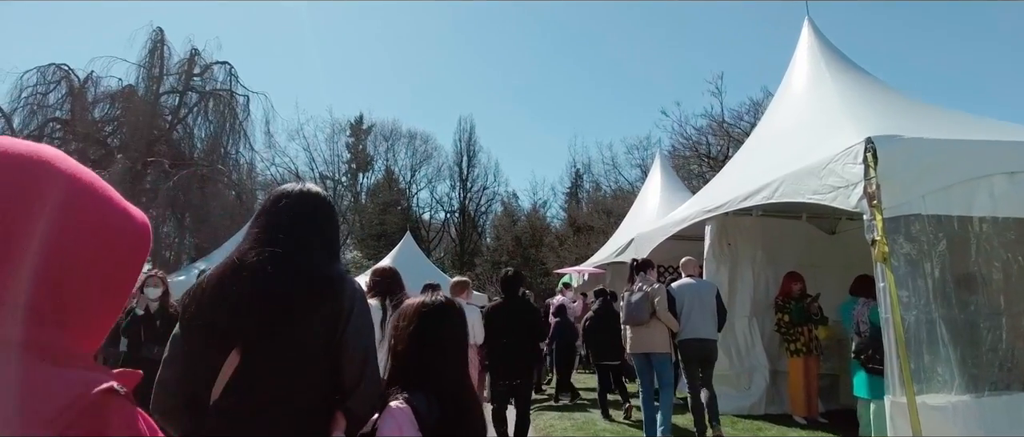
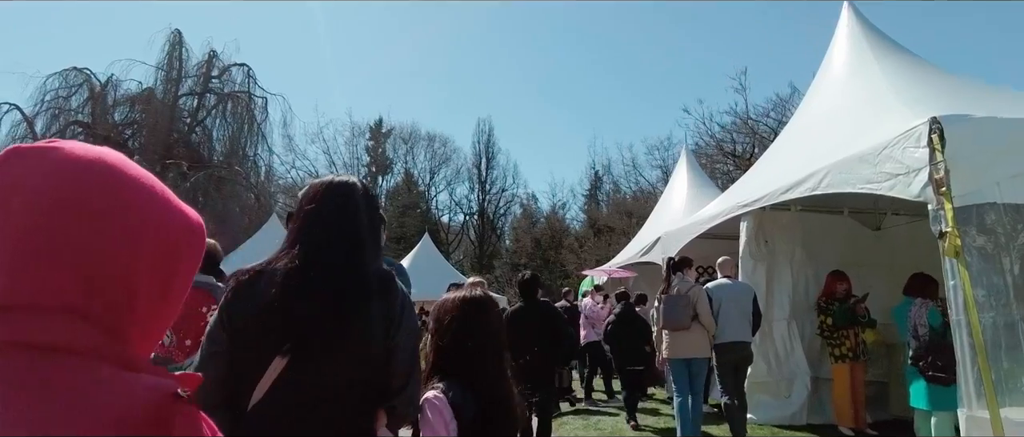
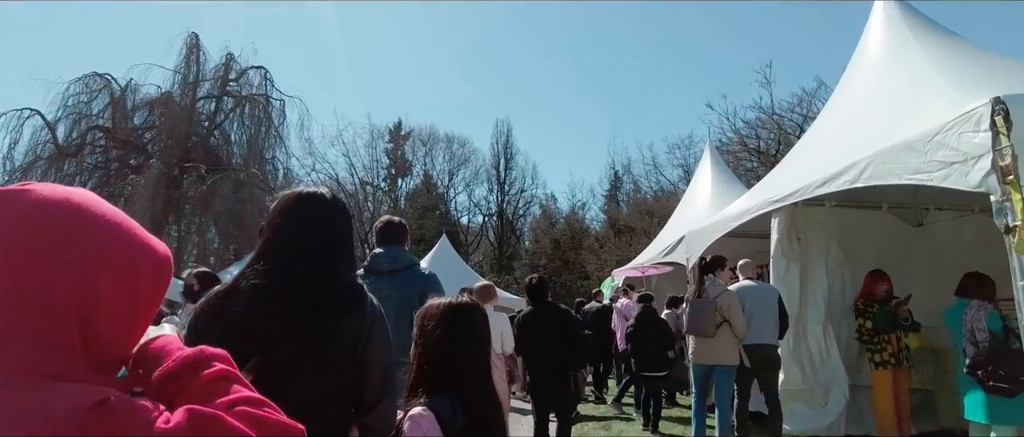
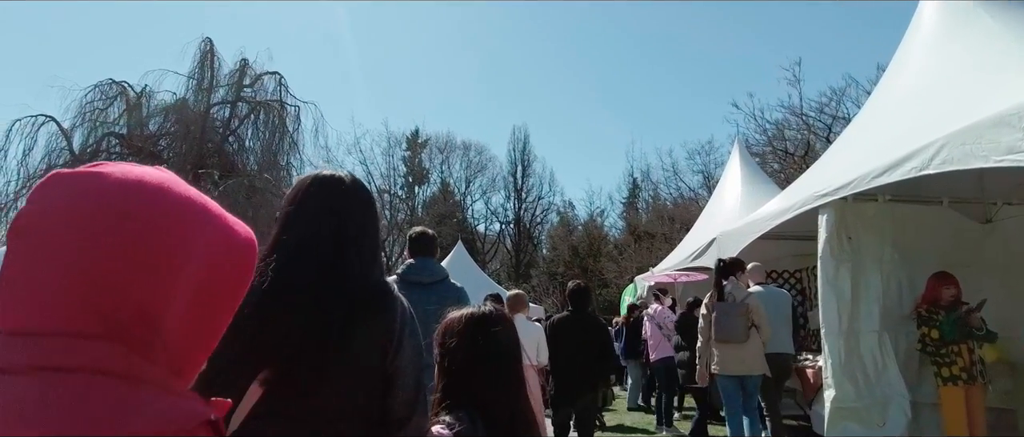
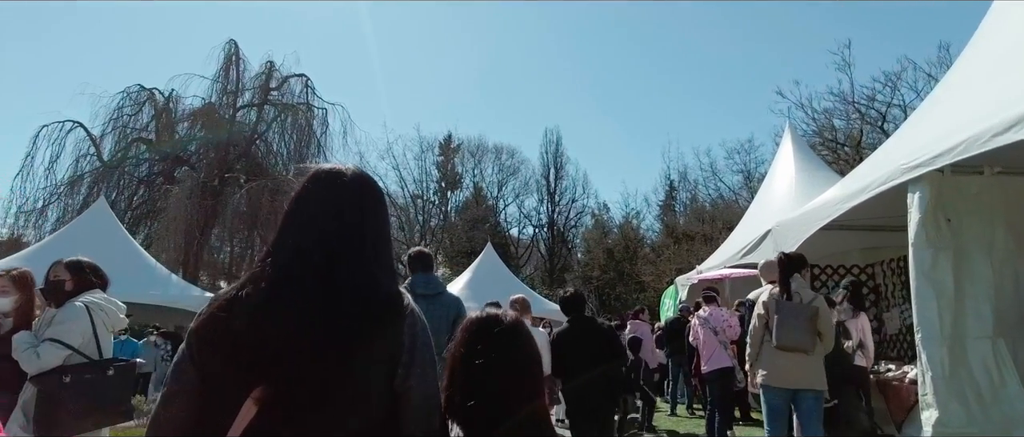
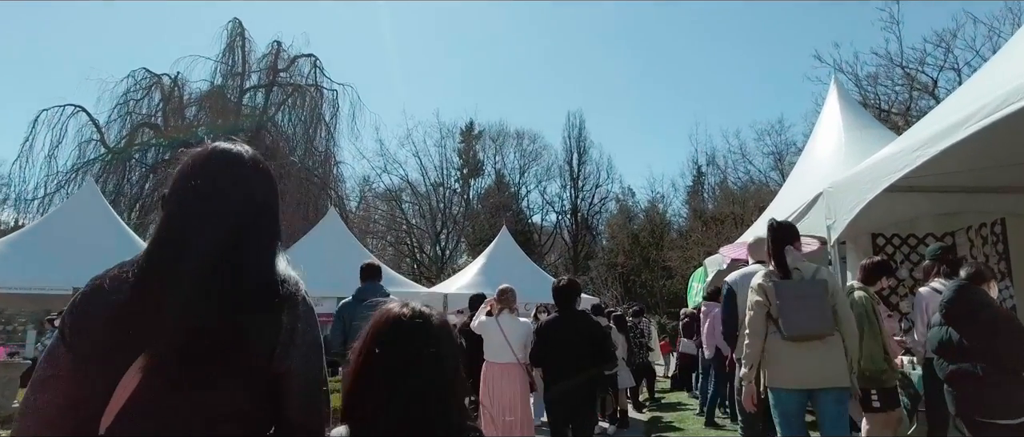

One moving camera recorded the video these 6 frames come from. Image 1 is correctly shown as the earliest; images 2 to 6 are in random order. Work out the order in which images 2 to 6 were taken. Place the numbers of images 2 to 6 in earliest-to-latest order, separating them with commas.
2, 3, 4, 5, 6
